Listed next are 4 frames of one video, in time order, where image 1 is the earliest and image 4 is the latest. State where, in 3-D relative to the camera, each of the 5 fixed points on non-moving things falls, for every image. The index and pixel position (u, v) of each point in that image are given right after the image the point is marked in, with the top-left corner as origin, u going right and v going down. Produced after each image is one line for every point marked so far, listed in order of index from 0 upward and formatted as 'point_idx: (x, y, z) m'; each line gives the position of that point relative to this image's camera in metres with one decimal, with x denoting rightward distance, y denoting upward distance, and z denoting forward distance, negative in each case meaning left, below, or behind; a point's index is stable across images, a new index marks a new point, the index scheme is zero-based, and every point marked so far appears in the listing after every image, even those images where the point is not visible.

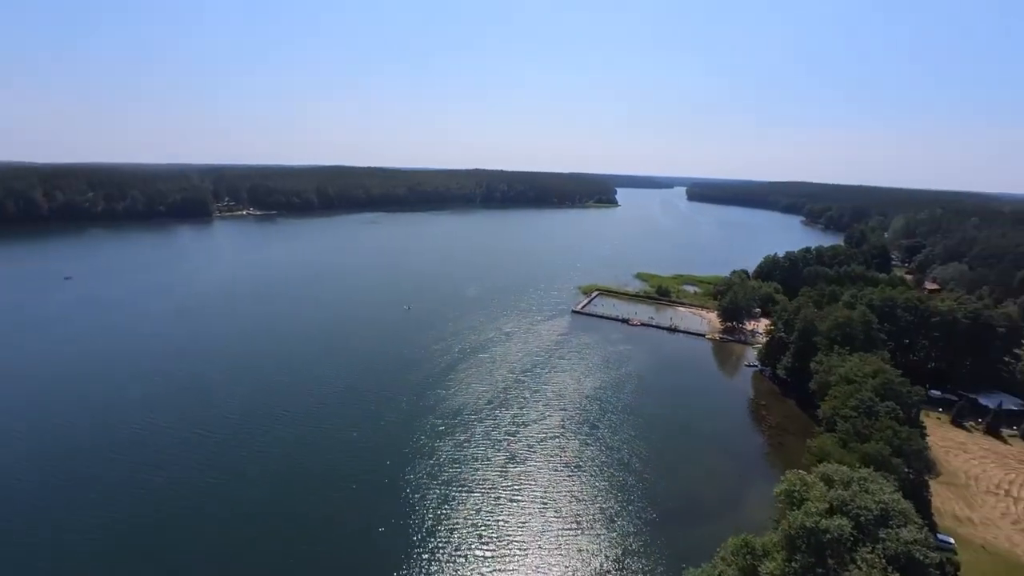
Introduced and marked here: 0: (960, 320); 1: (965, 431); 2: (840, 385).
0: (+19.4, -1.4, +19.8) m
1: (+17.5, -5.5, +17.6) m
2: (+10.0, -3.0, +14.0) m
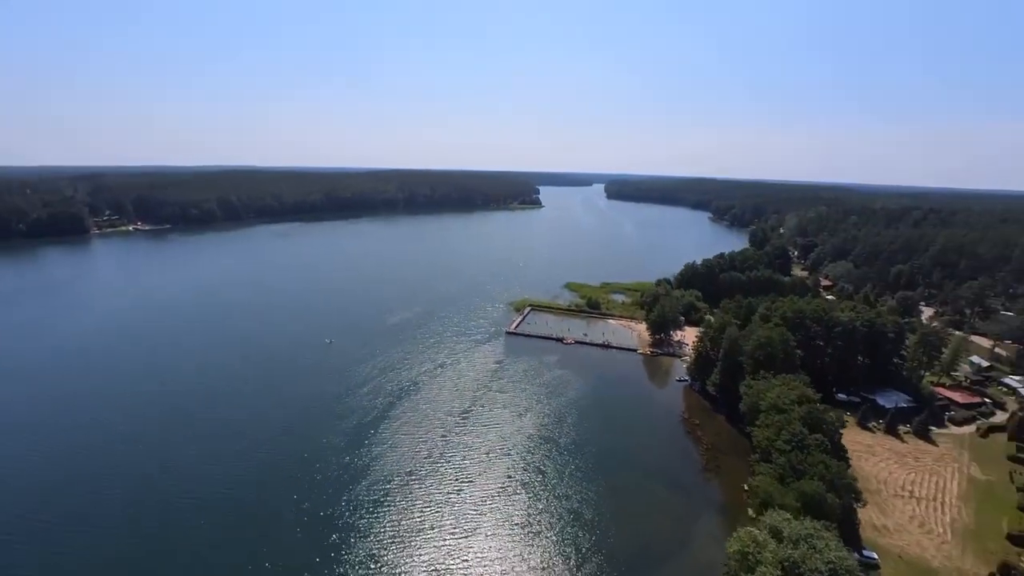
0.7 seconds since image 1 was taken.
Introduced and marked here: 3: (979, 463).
0: (+16.5, -1.9, +21.7) m
1: (+15.2, -6.1, +19.4) m
2: (+8.3, -4.0, +14.6) m
3: (+18.3, -6.8, +17.9) m
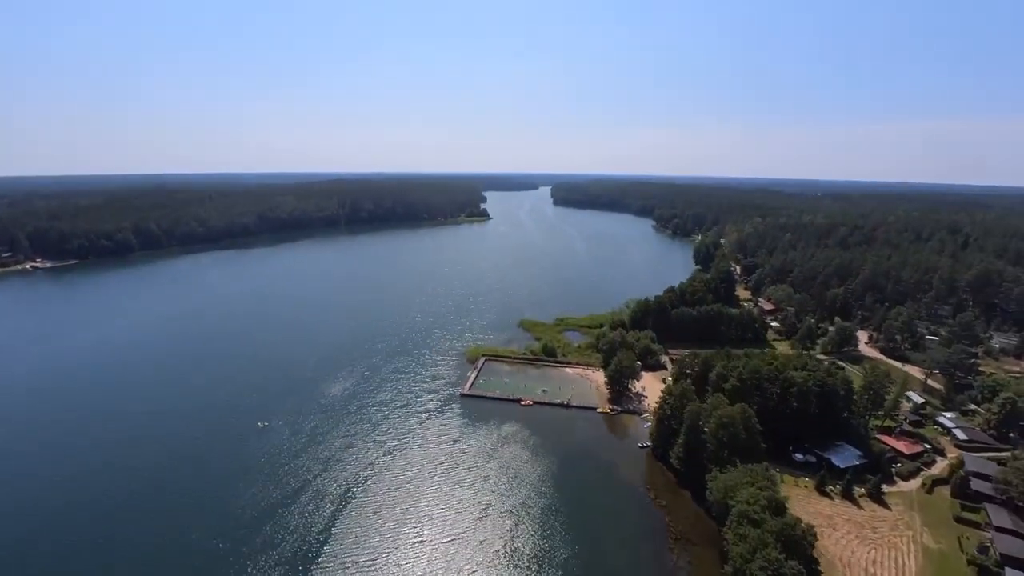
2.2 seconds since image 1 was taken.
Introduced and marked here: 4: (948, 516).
0: (+14.4, -4.8, +22.0) m
1: (+13.6, -9.0, +19.5) m
2: (+7.1, -7.3, +14.0) m
3: (+16.8, -9.6, +18.4) m
4: (+18.1, -9.4, +18.9) m
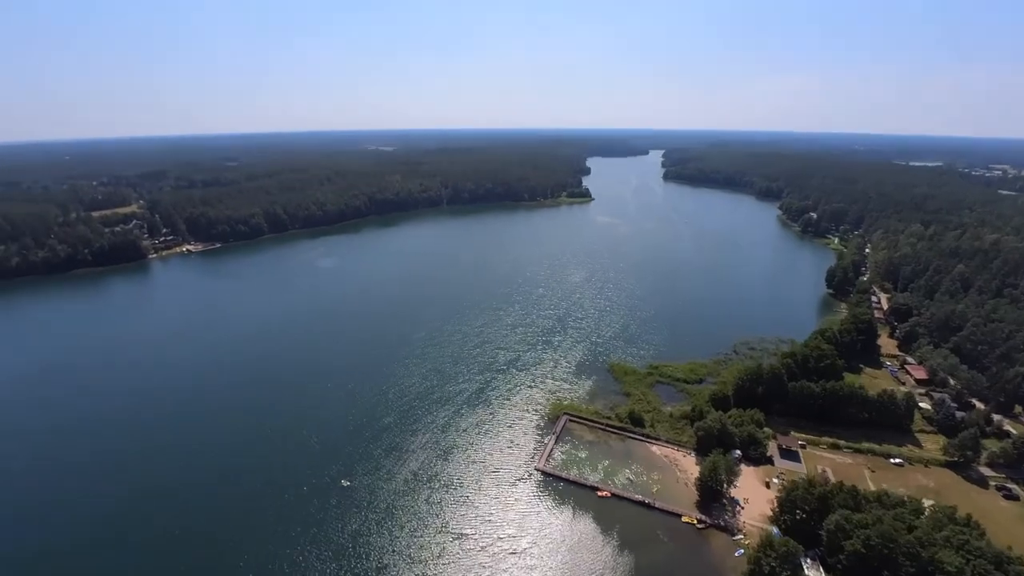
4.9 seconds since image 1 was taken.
0: (+17.3, -10.8, +17.3) m
1: (+15.7, -15.3, +15.6) m
2: (+8.3, -13.6, +11.4) m
3: (+18.6, -16.1, +13.8) m
4: (+20.0, -16.0, +14.0) m
